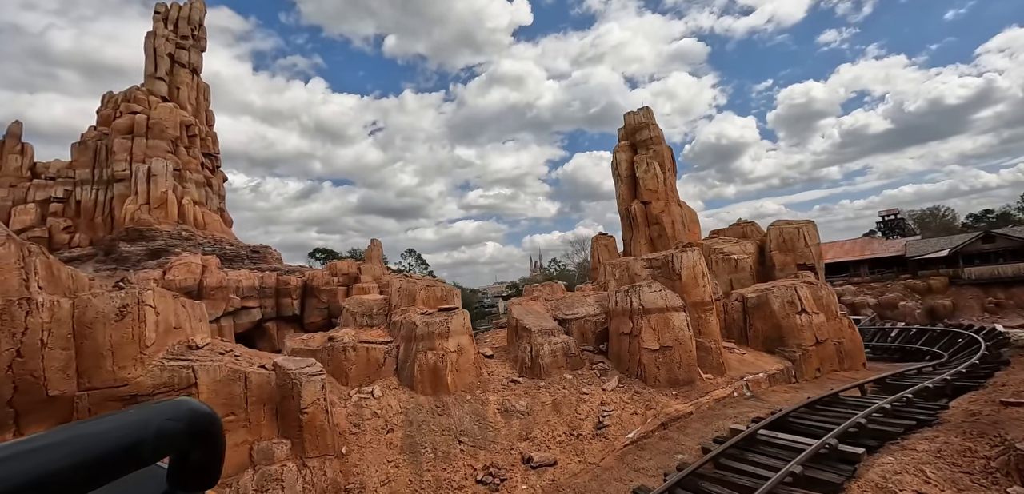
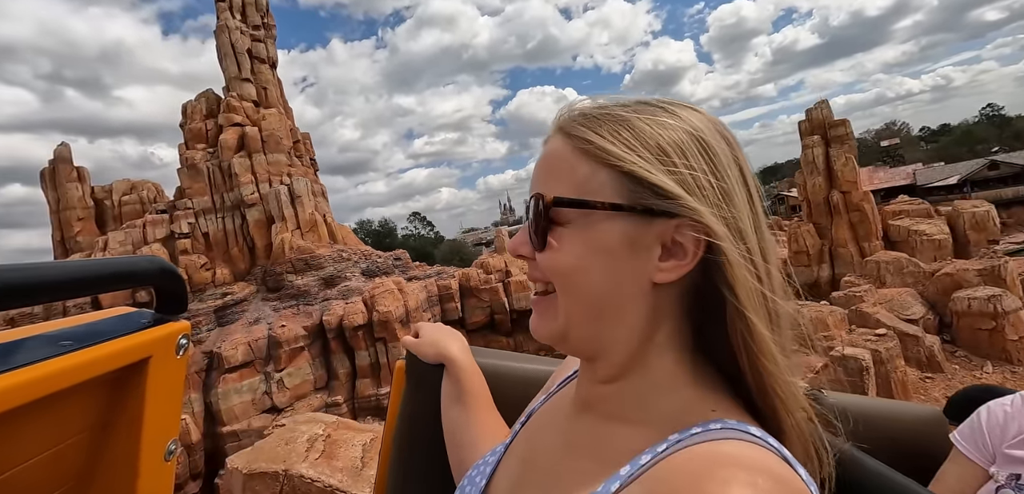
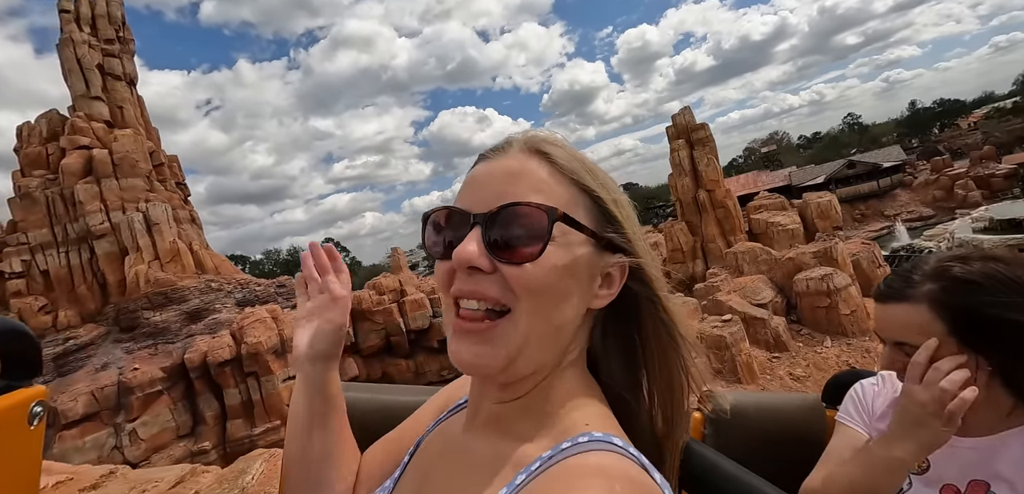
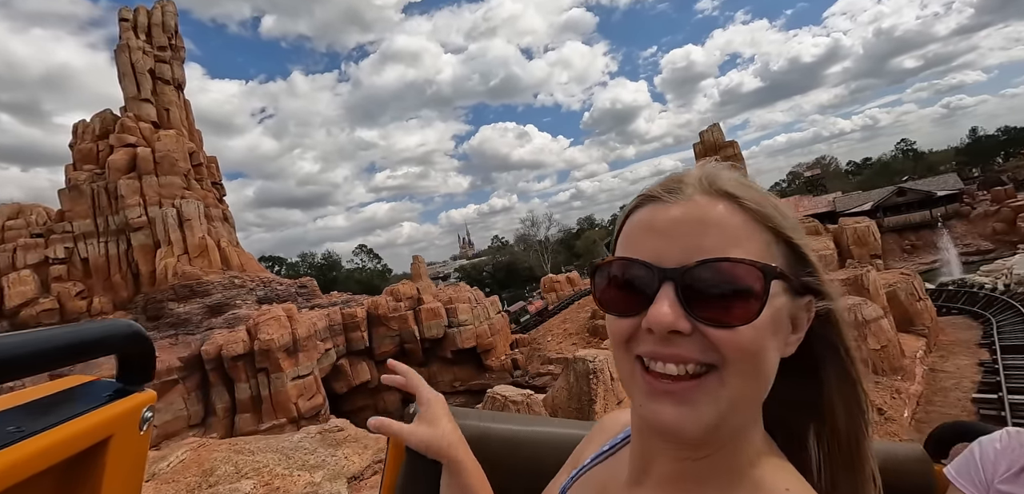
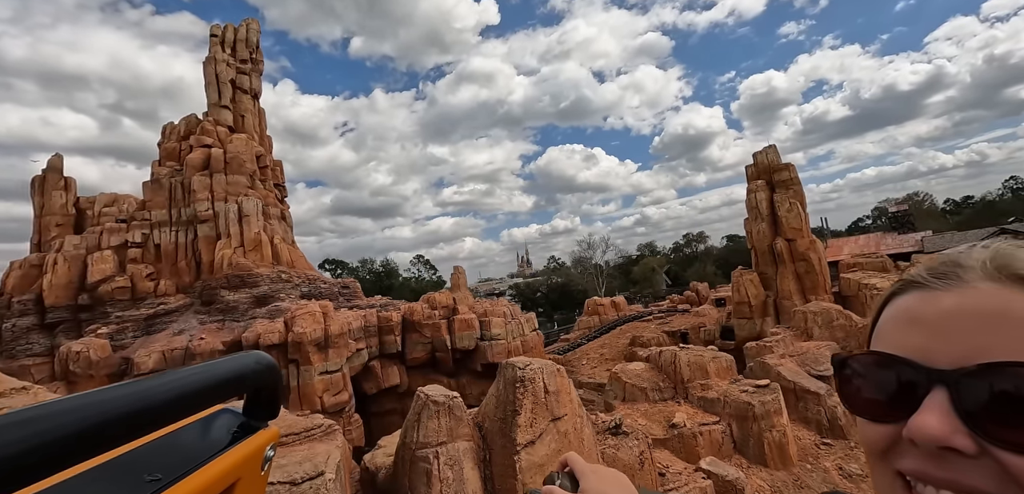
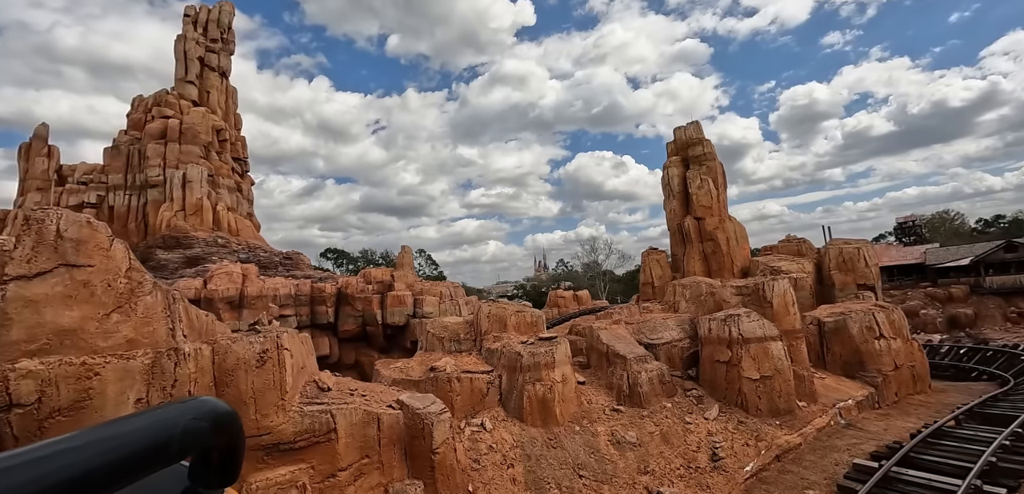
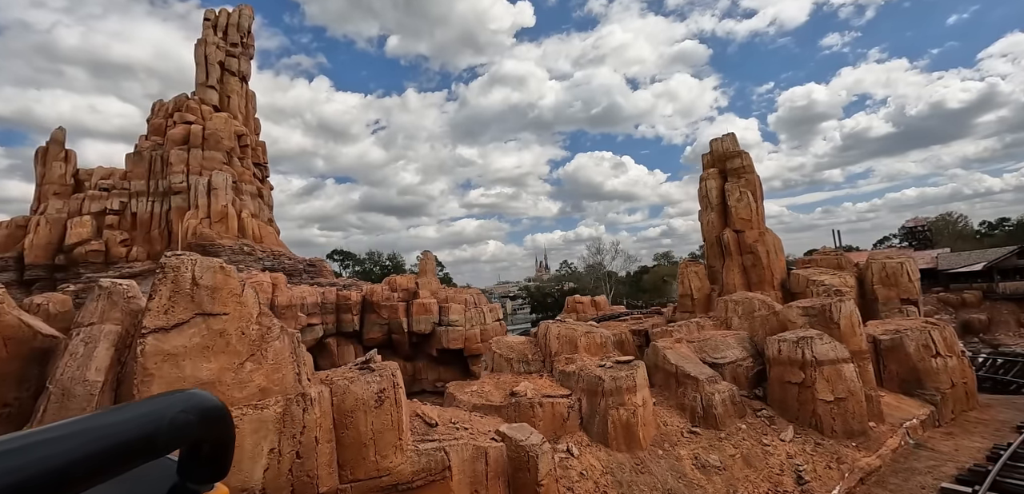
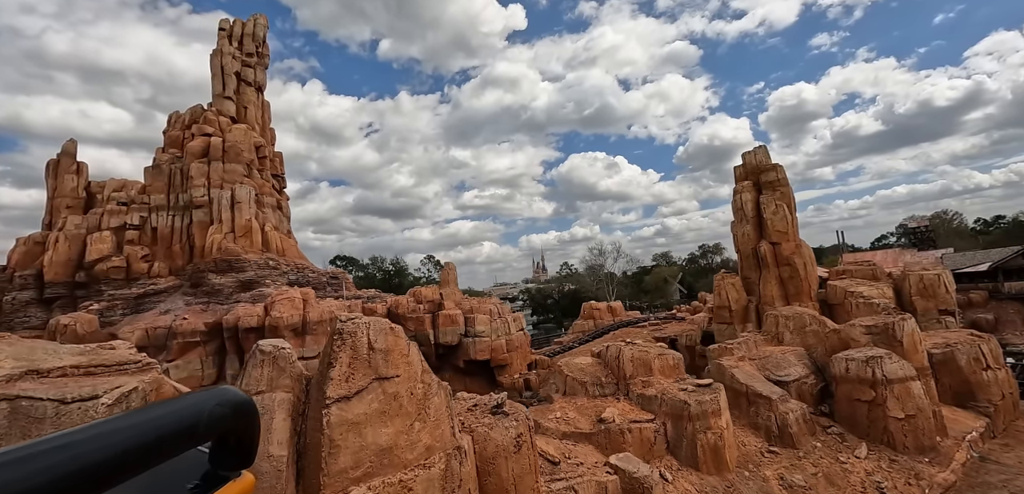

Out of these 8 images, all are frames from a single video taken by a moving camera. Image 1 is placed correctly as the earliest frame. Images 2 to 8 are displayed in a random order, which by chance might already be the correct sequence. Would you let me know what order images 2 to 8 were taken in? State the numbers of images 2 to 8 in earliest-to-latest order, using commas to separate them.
6, 7, 8, 5, 4, 3, 2
